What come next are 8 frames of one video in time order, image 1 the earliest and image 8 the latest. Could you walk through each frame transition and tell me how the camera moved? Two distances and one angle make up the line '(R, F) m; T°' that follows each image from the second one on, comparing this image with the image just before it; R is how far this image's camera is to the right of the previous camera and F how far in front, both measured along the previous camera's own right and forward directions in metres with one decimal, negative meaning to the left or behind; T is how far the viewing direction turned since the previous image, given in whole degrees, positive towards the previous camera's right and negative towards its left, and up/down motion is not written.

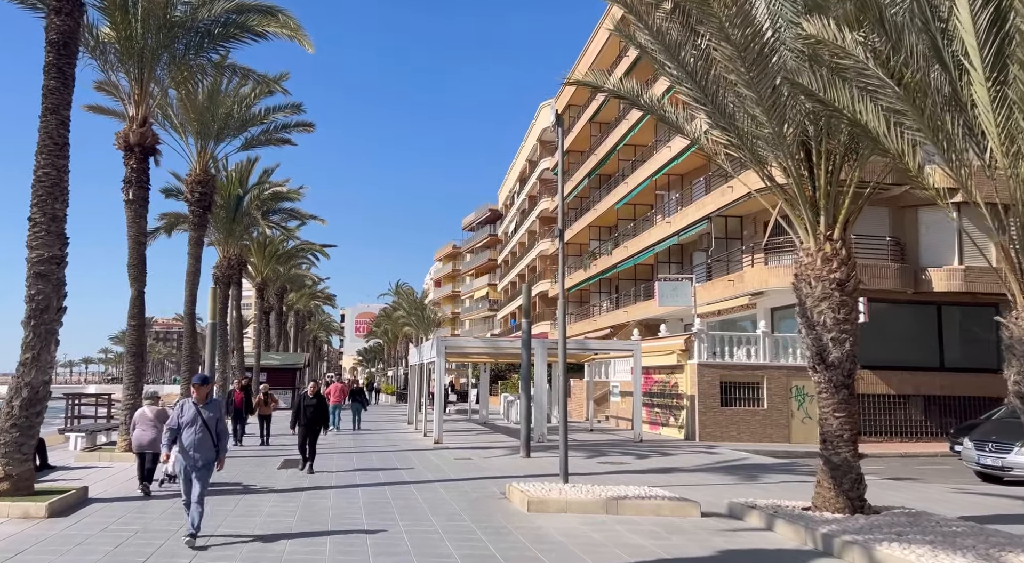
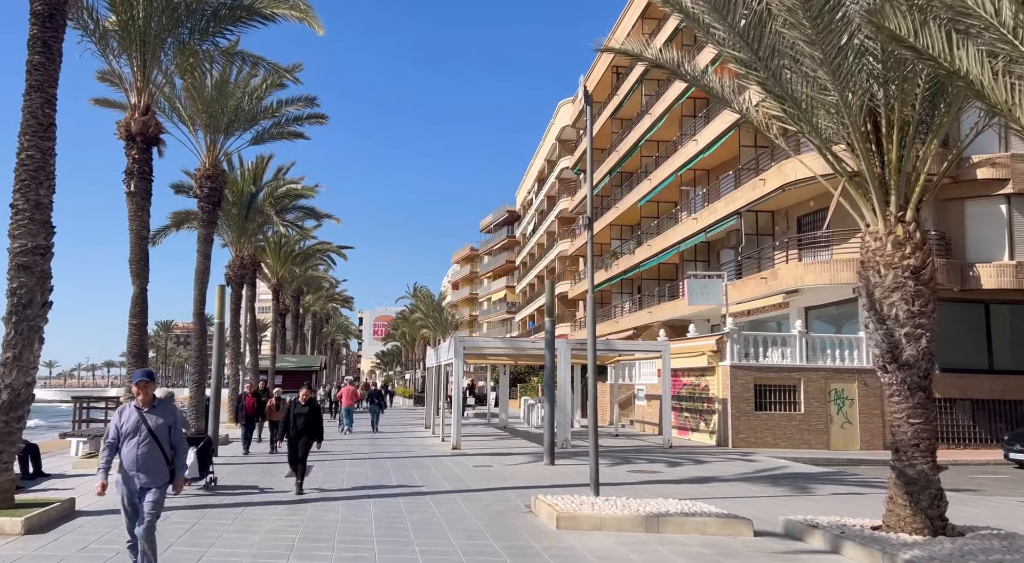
(-0.1, +1.0) m; -1°
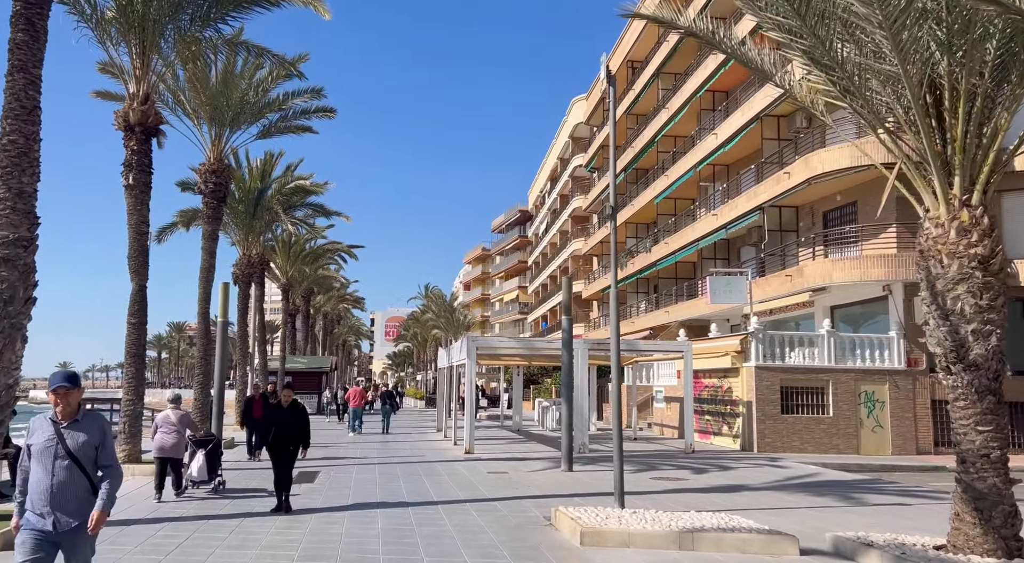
(-0.1, +0.8) m; -1°
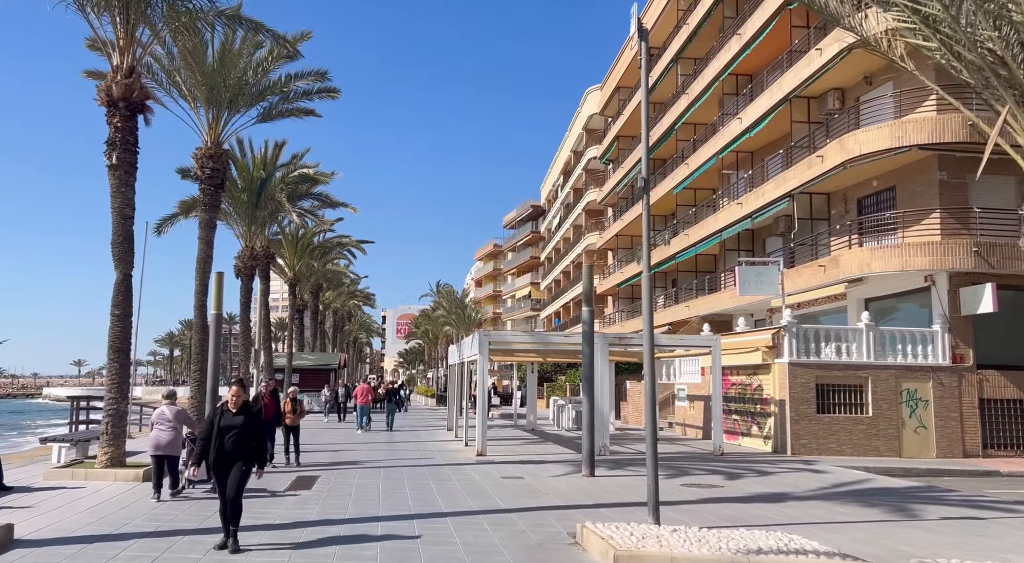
(-0.1, +1.3) m; -1°
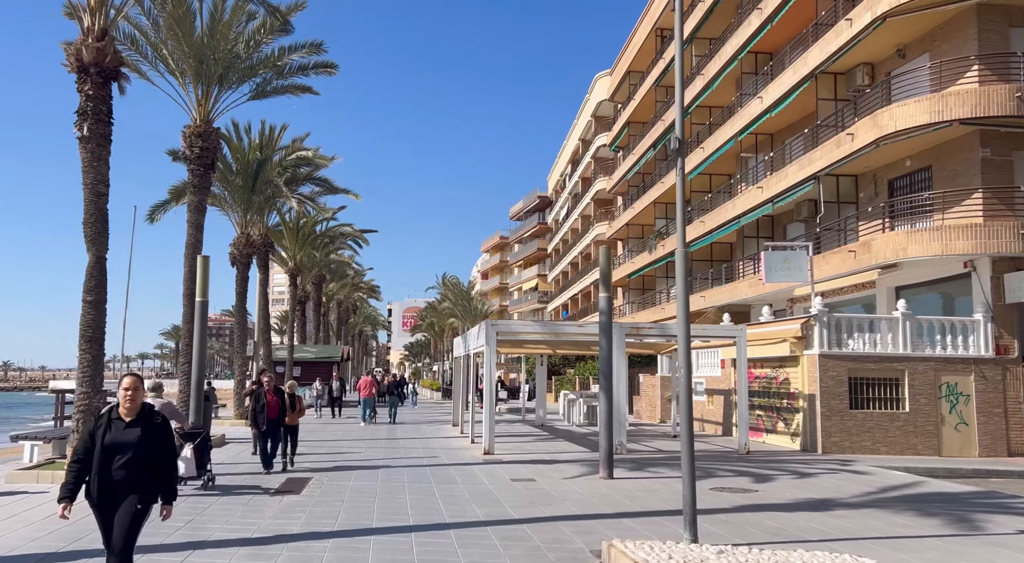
(-0.1, +1.2) m; 0°
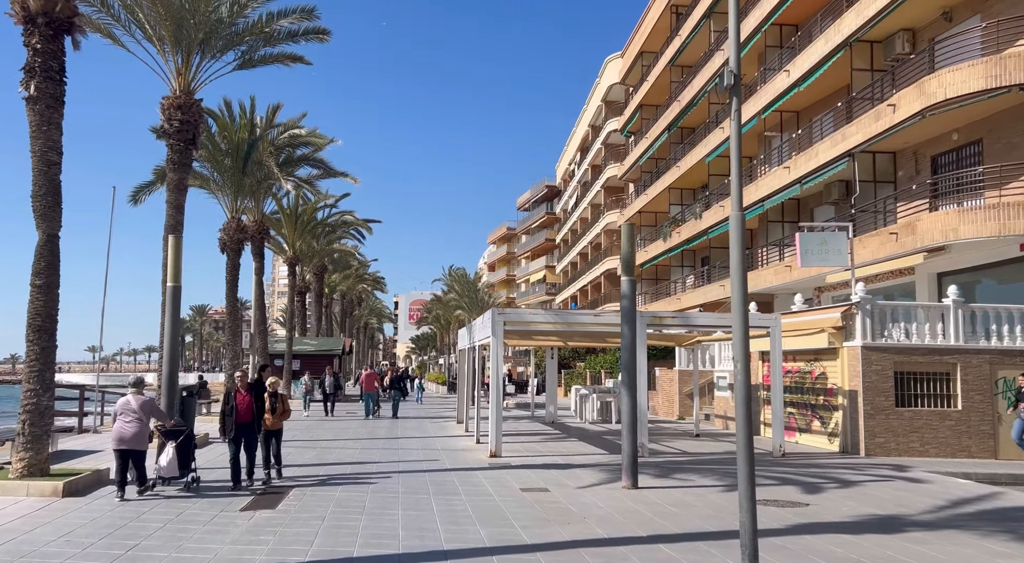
(0.0, +1.6) m; -1°
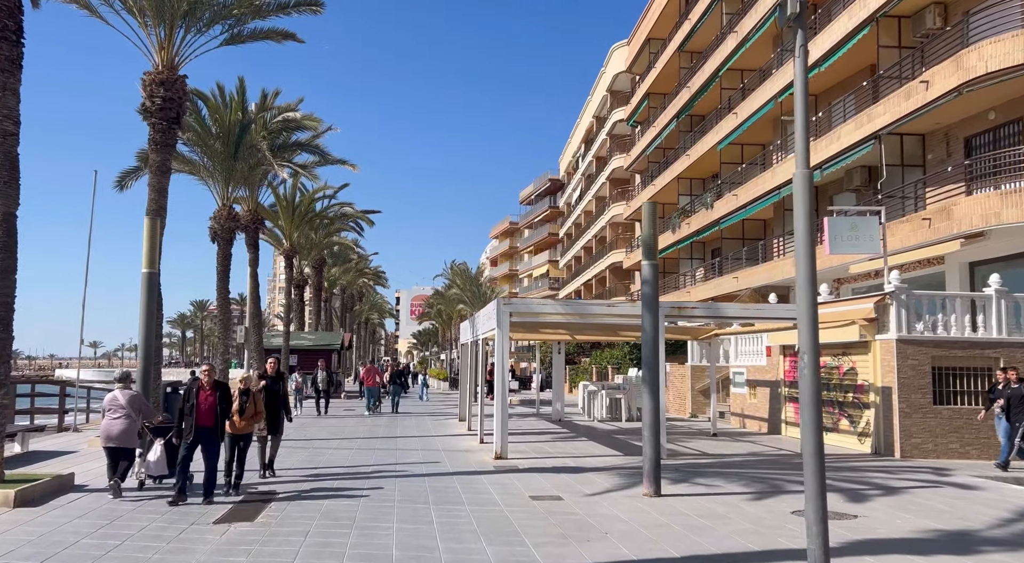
(-0.1, +1.1) m; 0°
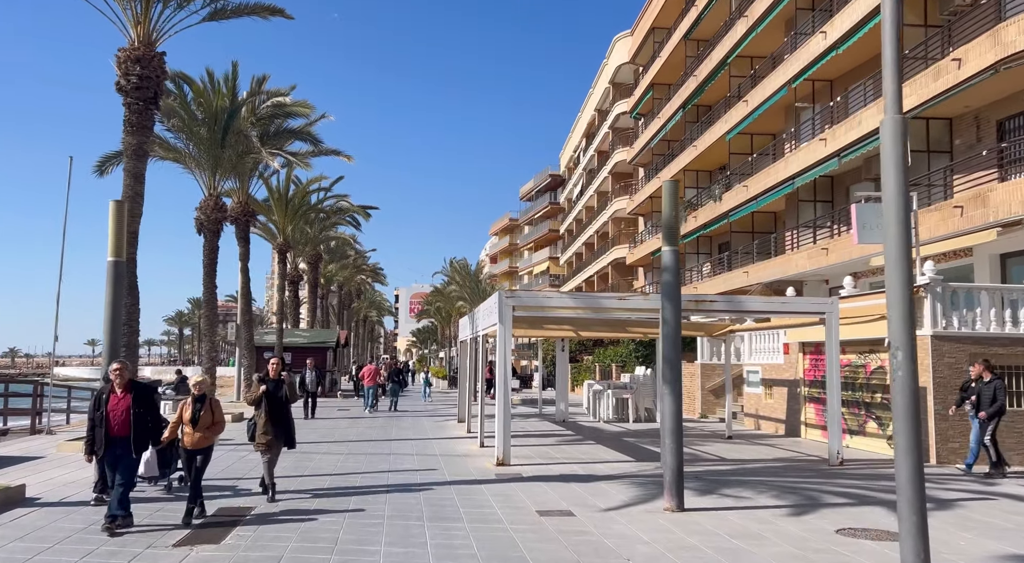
(-0.1, +1.1) m; 0°
